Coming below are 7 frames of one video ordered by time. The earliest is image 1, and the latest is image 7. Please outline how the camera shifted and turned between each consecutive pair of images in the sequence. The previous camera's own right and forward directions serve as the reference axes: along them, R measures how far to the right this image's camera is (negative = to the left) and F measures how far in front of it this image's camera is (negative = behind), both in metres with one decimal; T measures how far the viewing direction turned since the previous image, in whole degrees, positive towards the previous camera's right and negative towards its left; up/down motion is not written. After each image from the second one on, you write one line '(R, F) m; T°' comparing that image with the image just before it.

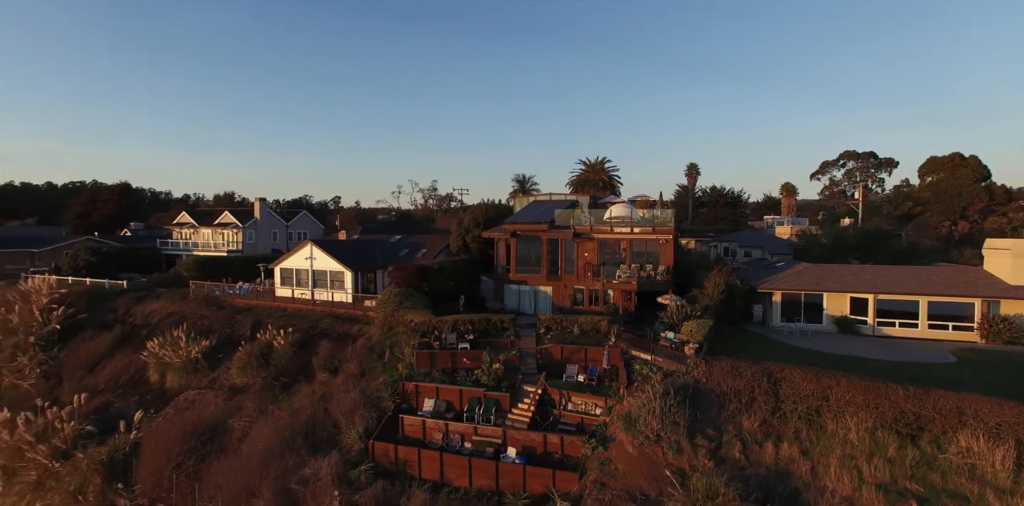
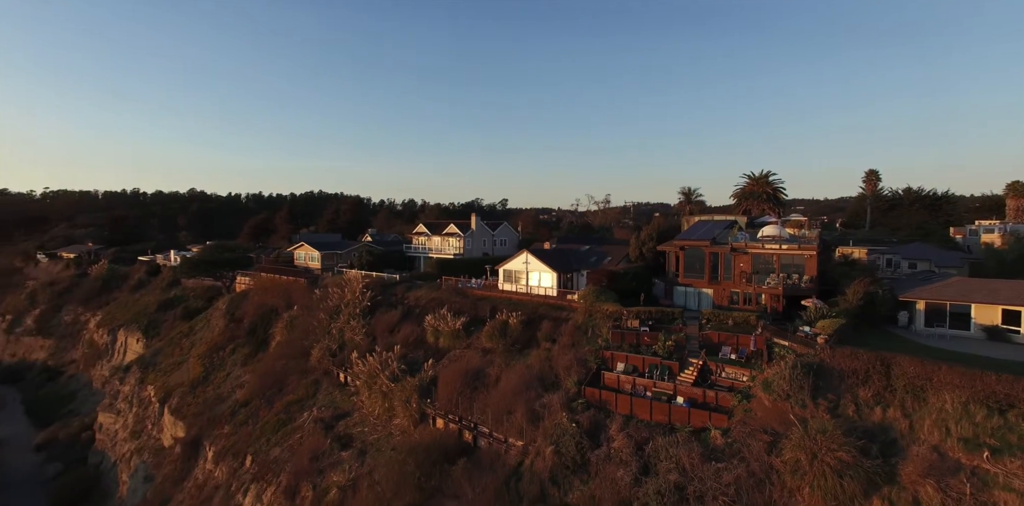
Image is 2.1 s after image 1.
(-0.1, -3.3) m; -18°
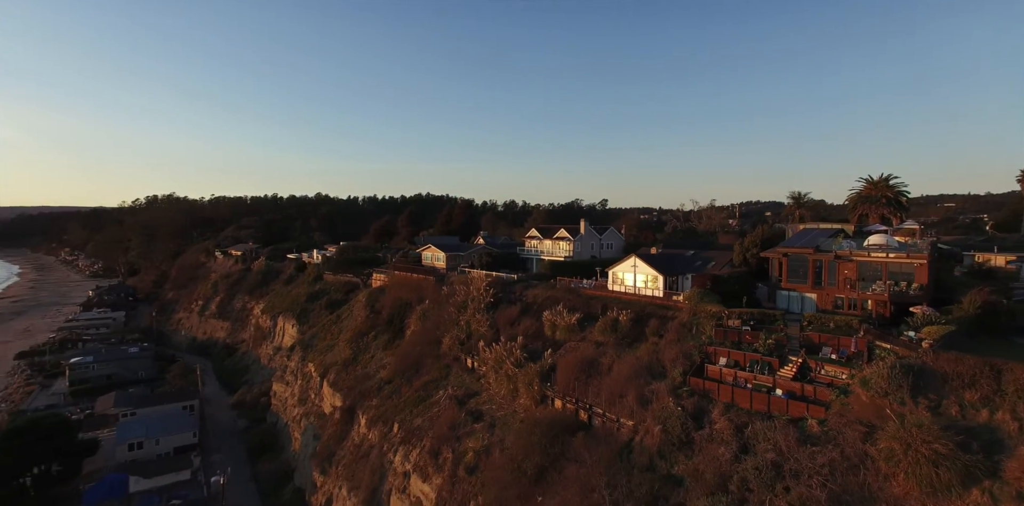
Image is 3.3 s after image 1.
(-0.3, -1.8) m; -11°
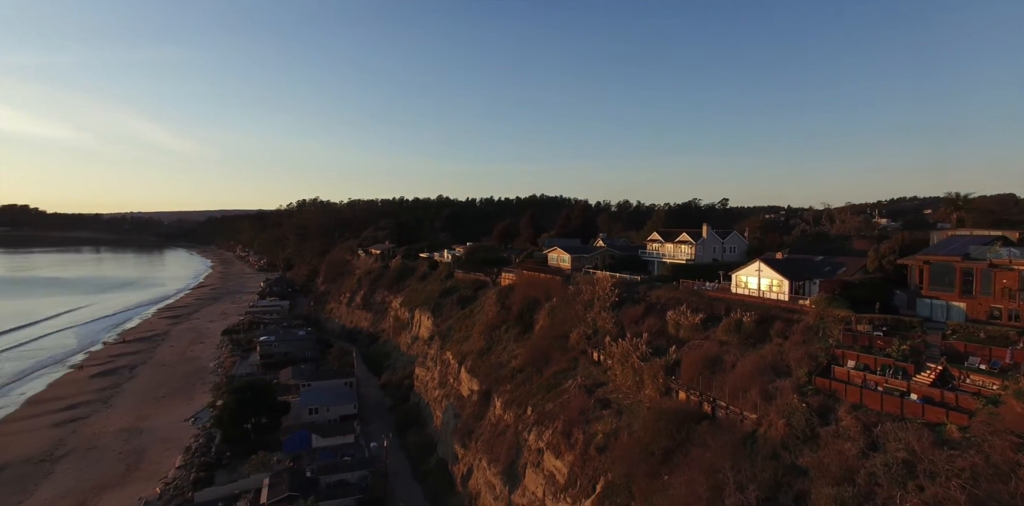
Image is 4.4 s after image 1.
(-0.5, -1.9) m; -13°
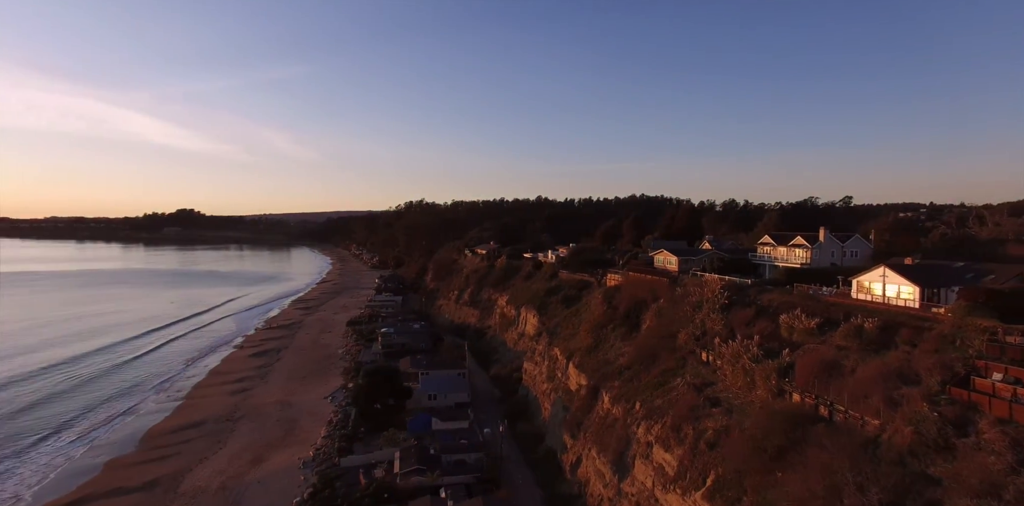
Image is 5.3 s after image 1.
(-0.5, -1.6) m; -11°
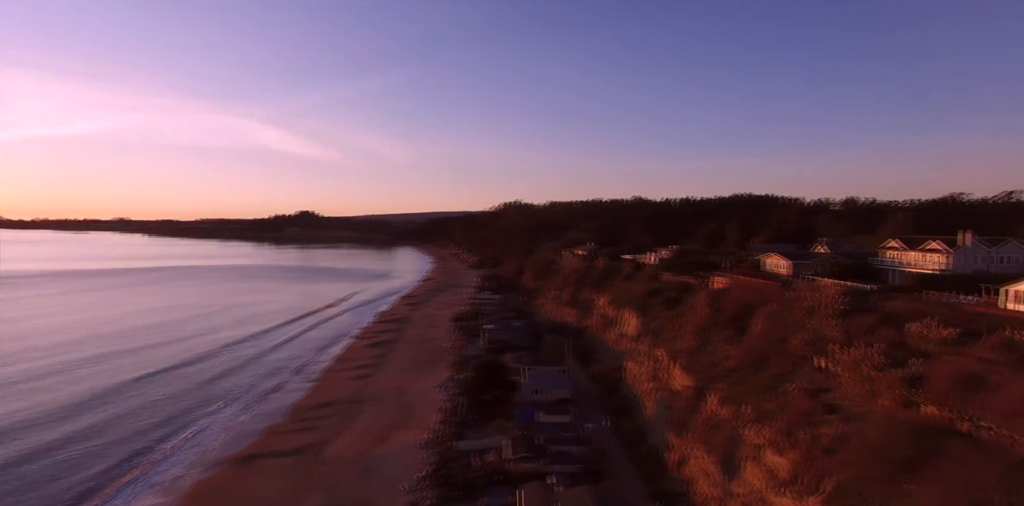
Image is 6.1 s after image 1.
(-0.6, -1.7) m; -11°
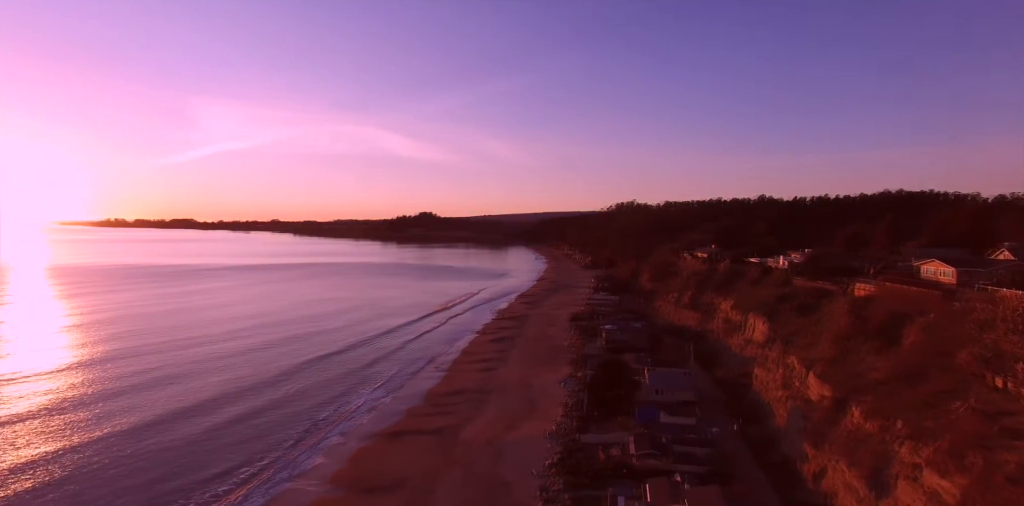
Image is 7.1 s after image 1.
(-0.9, -2.2) m; -13°
